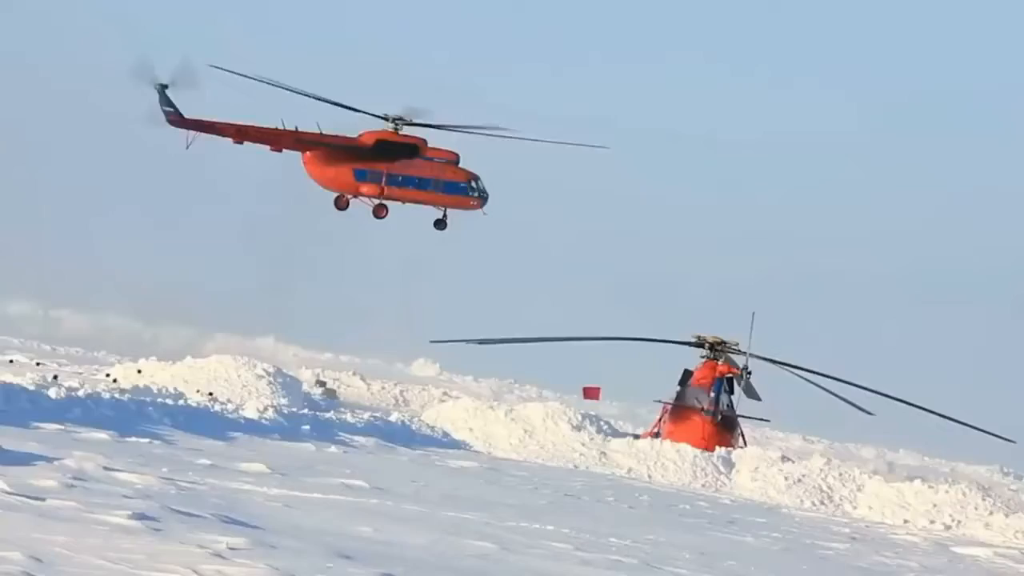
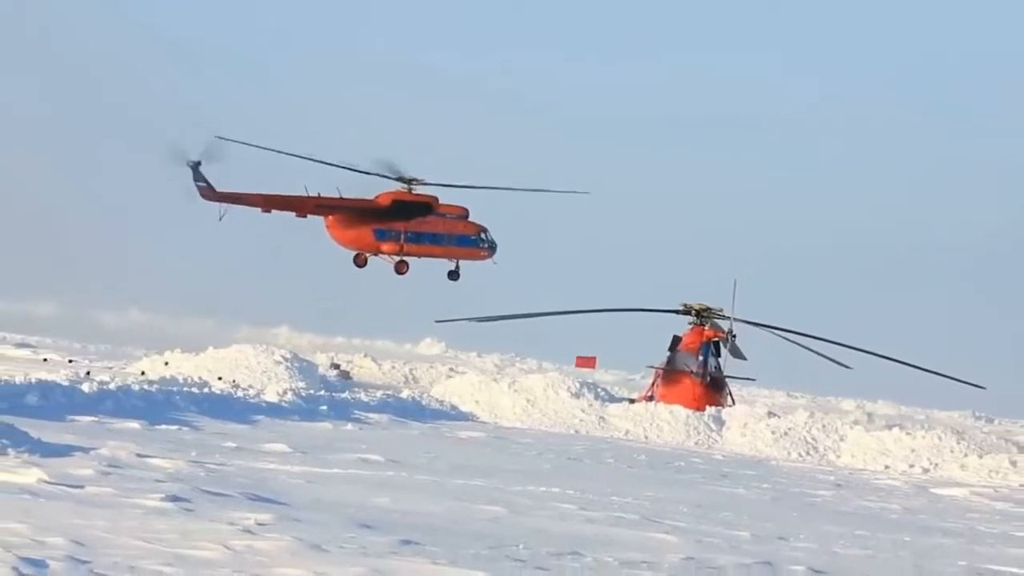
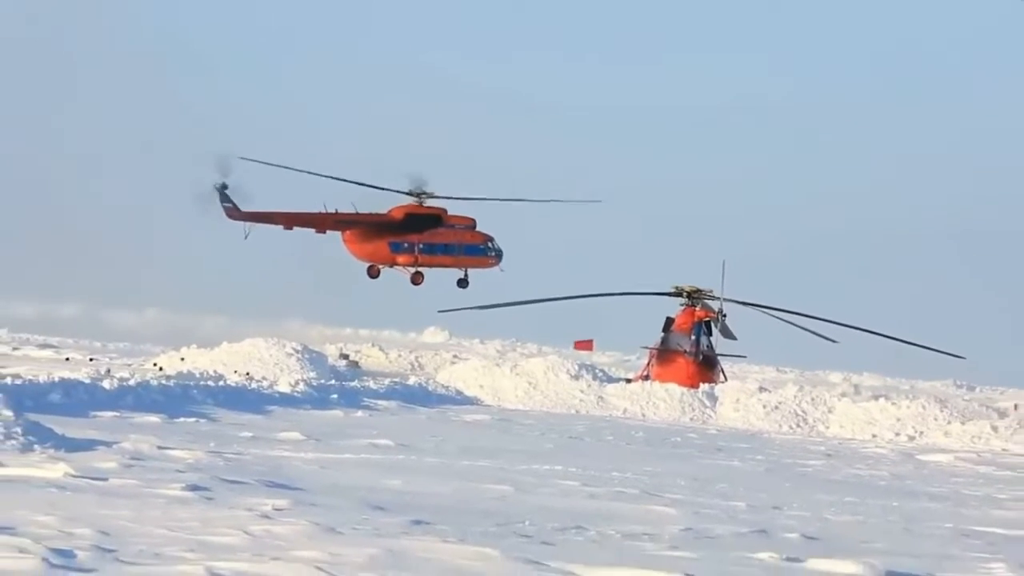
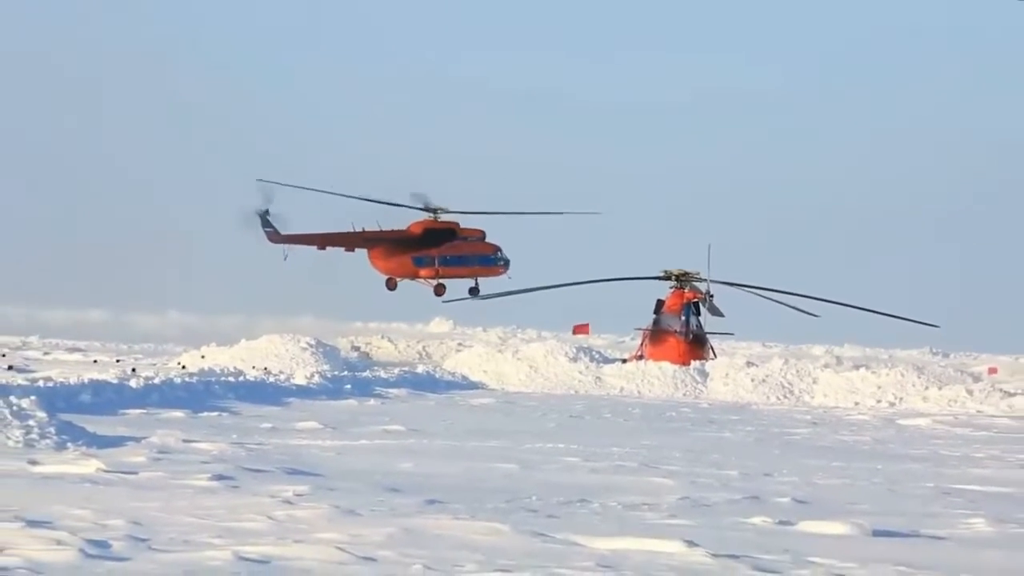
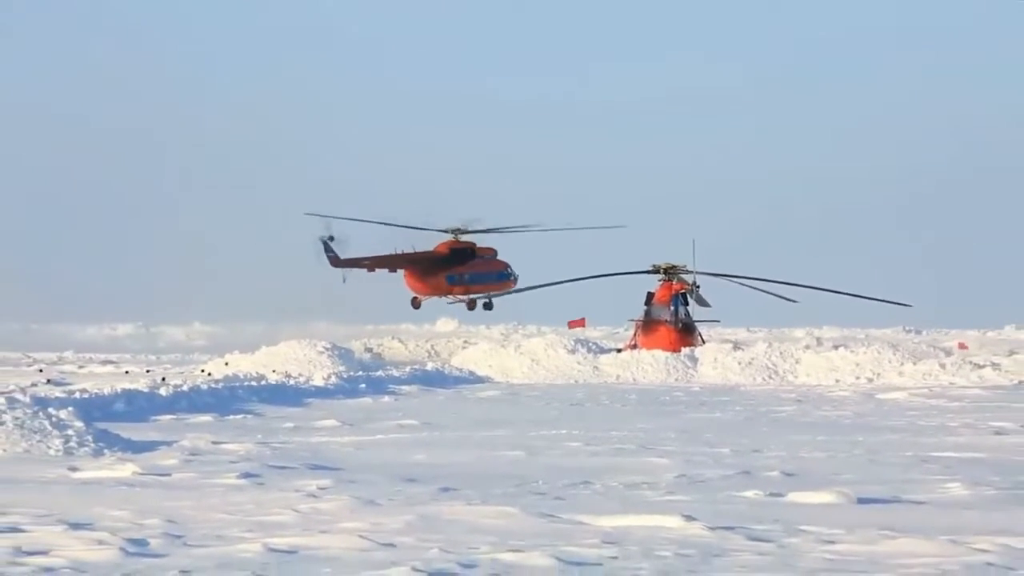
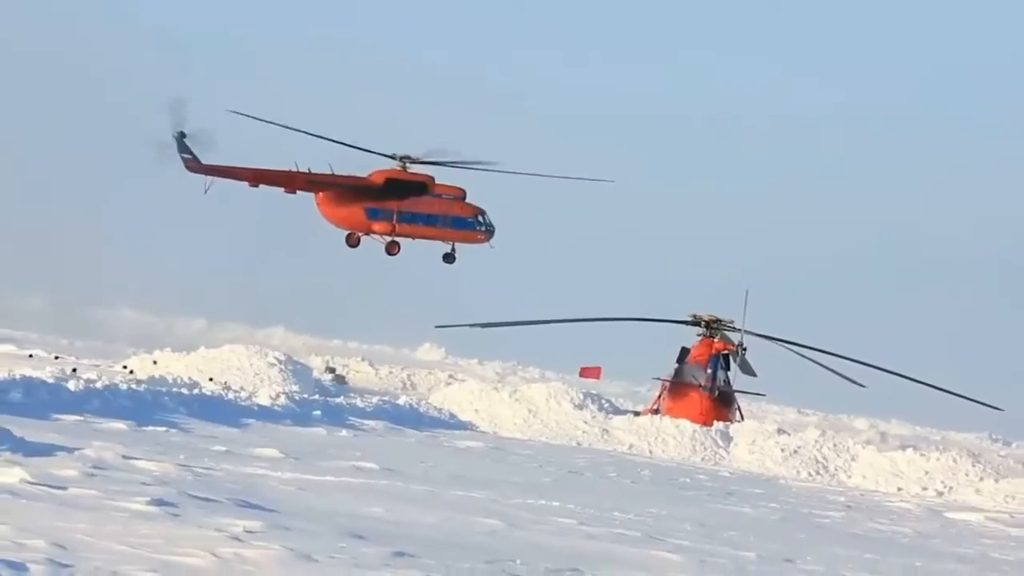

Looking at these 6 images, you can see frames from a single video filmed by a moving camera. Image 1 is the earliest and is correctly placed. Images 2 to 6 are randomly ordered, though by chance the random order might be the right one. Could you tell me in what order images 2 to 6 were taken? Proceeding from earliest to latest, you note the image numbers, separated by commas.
6, 2, 3, 4, 5
